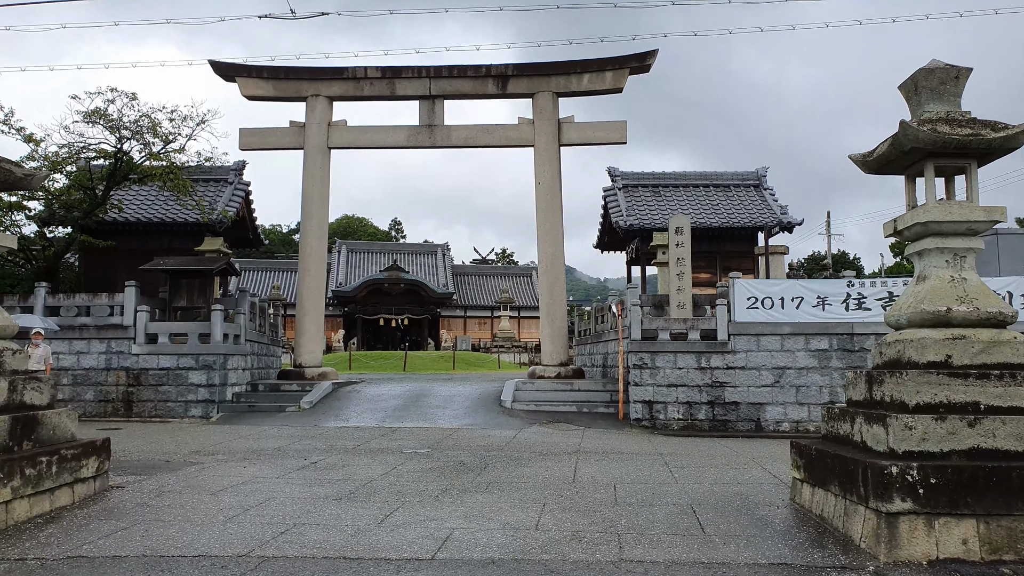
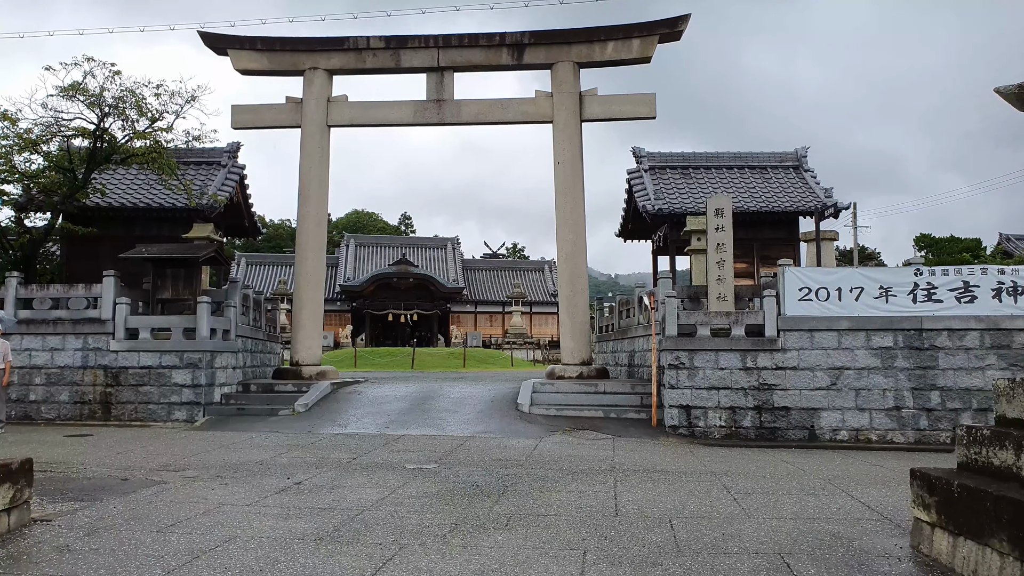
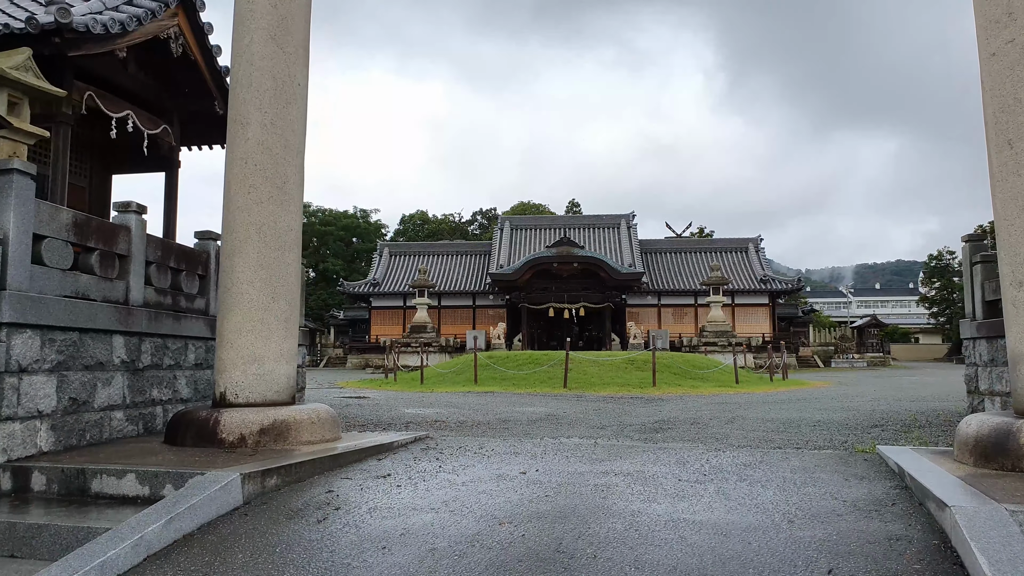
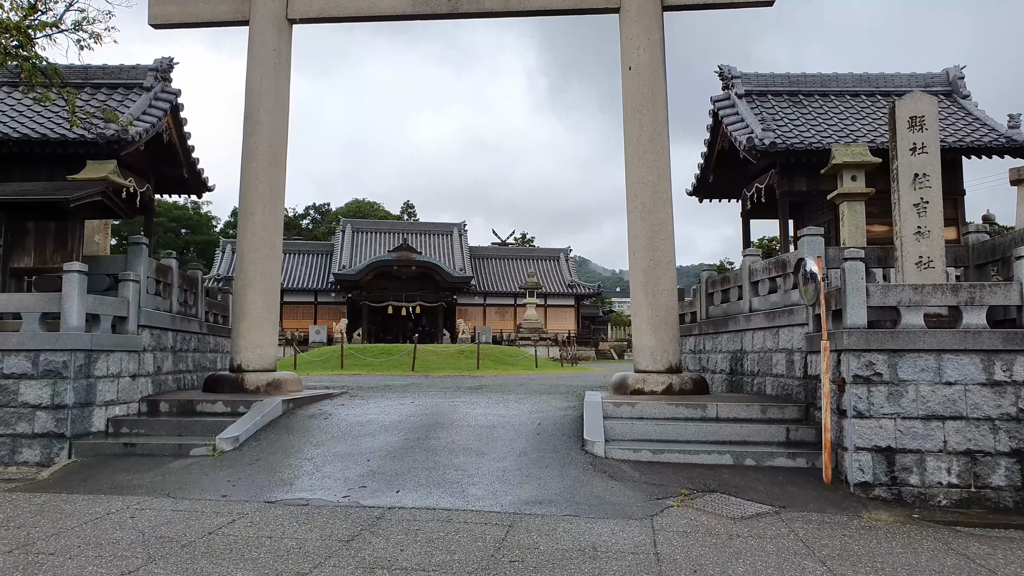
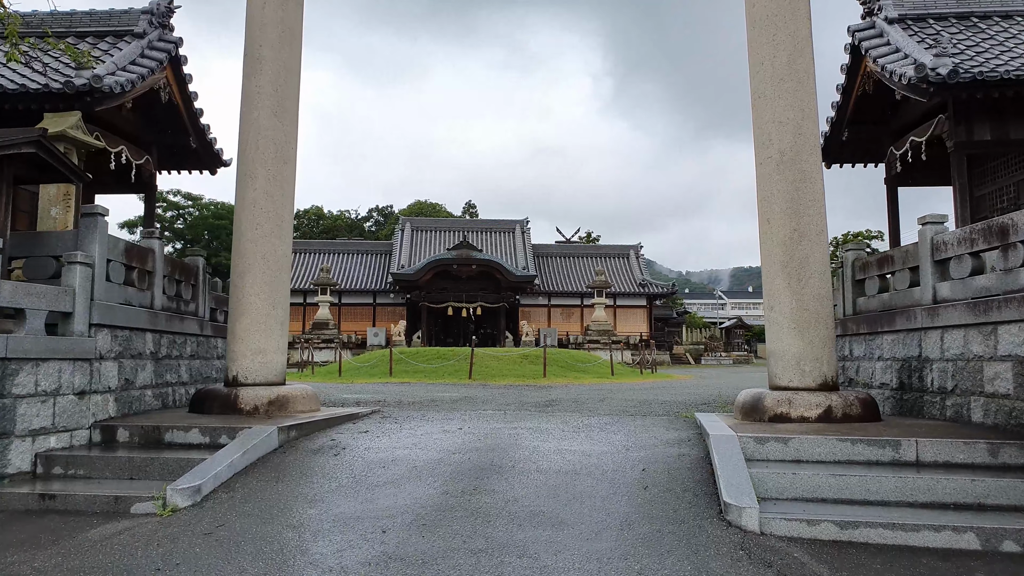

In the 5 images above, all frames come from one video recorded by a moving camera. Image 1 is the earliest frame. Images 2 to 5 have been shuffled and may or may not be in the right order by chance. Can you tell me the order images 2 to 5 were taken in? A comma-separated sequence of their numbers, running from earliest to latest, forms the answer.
2, 4, 5, 3
